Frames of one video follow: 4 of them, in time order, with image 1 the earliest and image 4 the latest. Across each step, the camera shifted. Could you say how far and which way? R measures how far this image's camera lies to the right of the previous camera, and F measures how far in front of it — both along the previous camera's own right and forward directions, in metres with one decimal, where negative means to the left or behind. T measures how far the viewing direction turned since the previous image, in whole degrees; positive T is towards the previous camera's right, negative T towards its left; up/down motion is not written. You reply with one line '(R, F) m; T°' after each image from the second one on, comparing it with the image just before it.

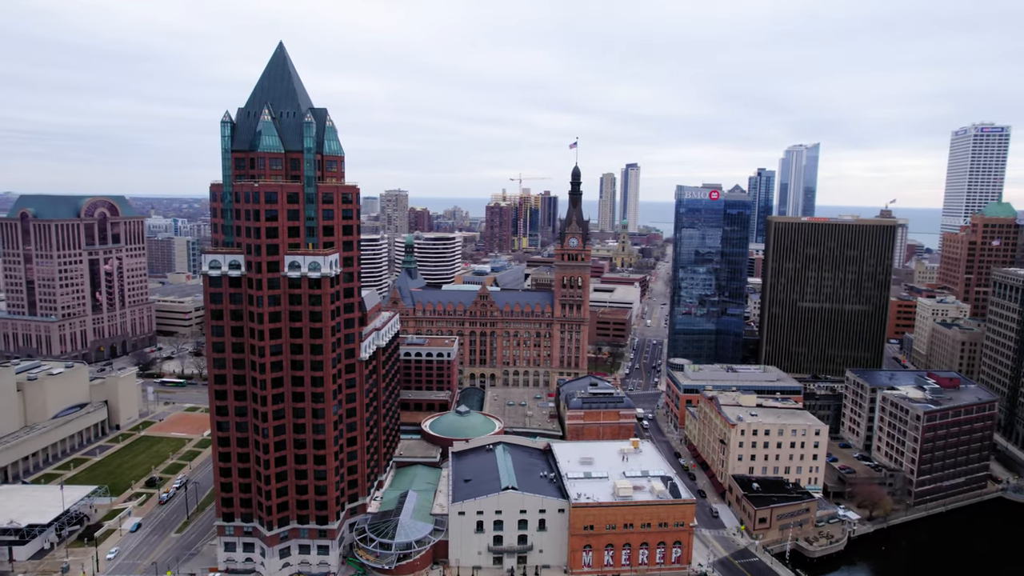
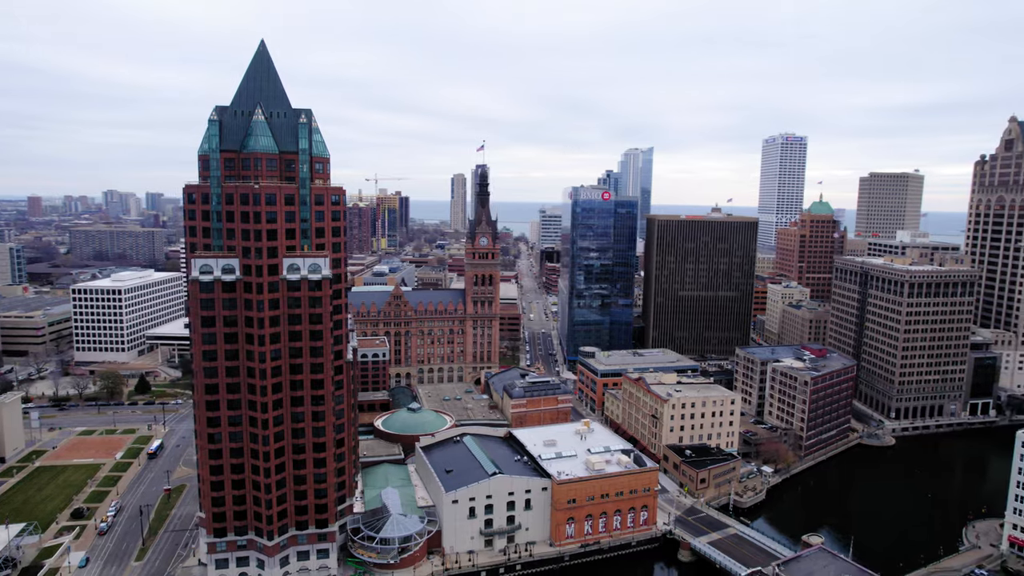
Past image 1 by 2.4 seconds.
(-21.0, -3.1) m; +14°
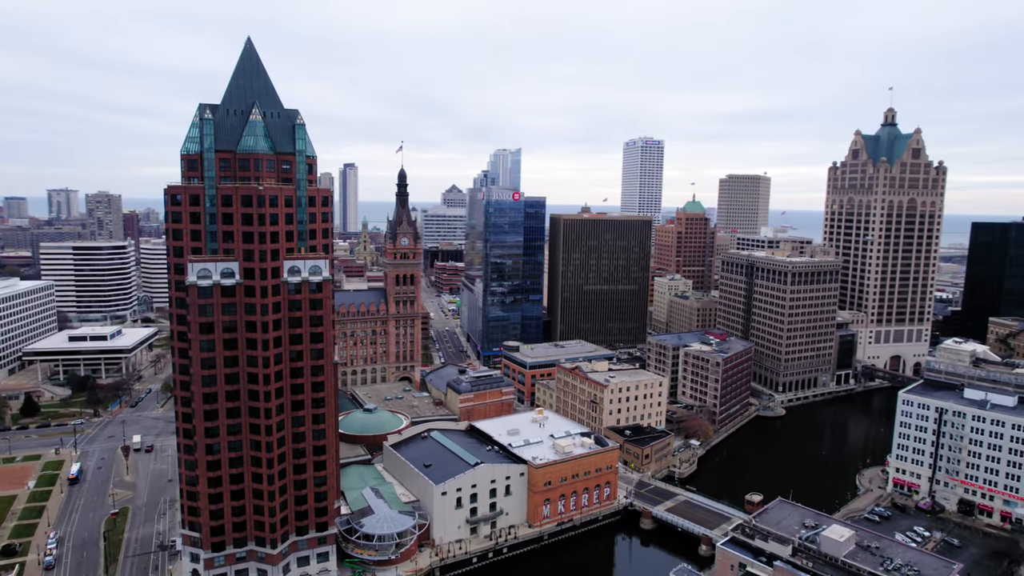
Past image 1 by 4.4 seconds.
(-18.4, -3.0) m; +12°
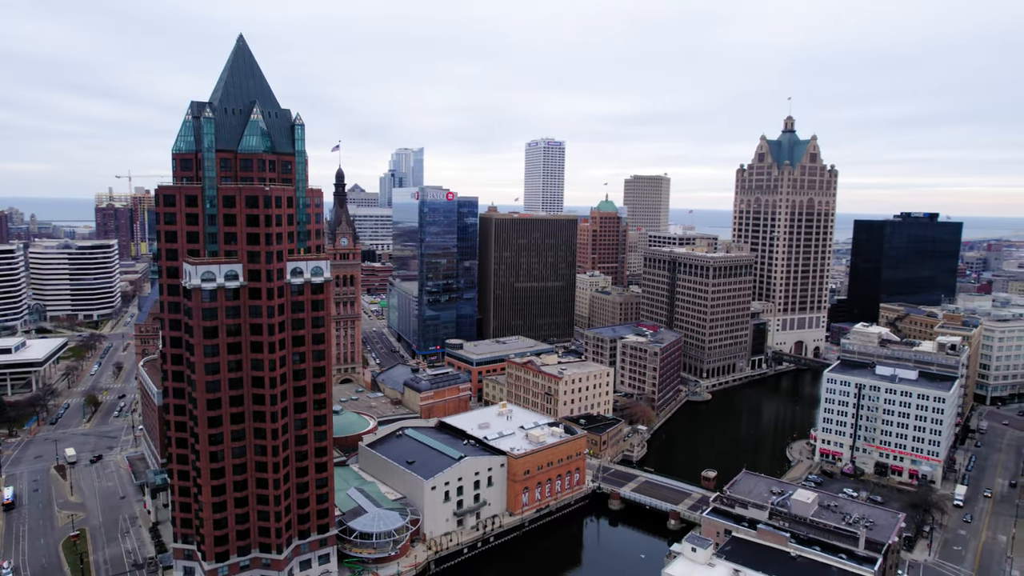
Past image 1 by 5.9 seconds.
(-14.0, -2.6) m; +9°
